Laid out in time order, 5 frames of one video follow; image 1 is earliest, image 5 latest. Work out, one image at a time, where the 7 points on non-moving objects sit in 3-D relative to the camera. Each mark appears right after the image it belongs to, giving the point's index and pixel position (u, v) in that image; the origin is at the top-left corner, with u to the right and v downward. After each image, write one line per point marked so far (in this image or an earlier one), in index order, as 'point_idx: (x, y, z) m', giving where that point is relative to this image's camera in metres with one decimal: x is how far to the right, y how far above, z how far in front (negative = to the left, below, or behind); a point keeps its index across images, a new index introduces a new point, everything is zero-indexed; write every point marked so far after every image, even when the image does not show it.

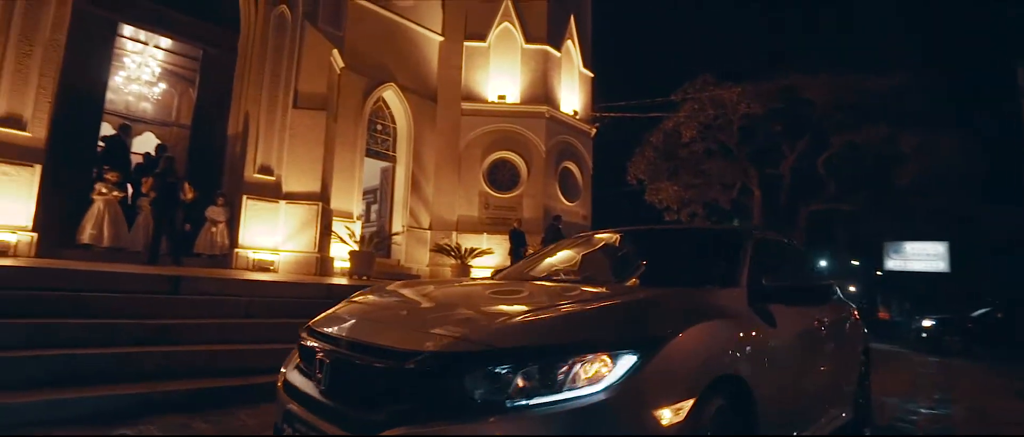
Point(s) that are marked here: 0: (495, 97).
0: (-0.5, +3.5, +15.2) m
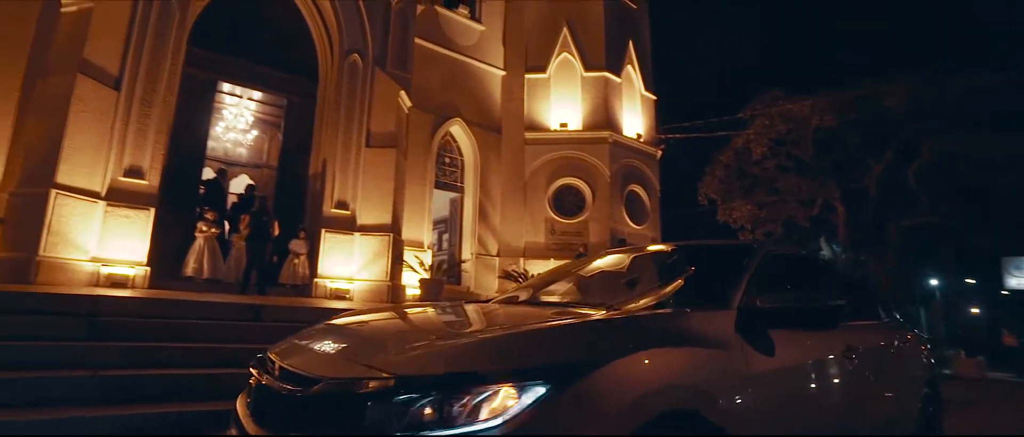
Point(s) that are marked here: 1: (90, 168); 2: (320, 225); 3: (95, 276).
0: (+1.3, +2.7, +15.4) m
1: (-7.1, +0.9, +9.0) m
2: (-4.2, -0.1, +11.6) m
3: (-7.0, -1.0, +8.8) m
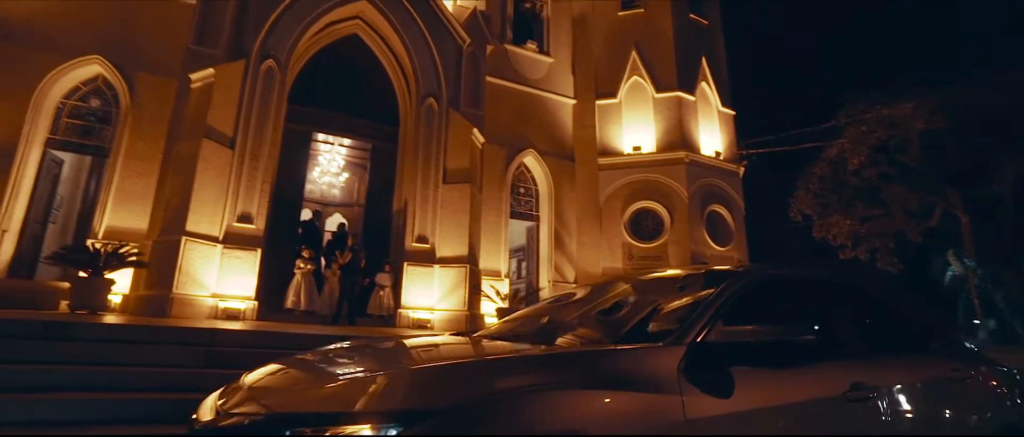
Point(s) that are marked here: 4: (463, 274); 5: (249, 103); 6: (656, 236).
0: (+3.5, +2.0, +15.3) m
1: (-5.9, +0.1, +10.5) m
2: (-2.6, -0.9, +12.4) m
3: (-5.8, -1.8, +10.2) m
4: (-1.1, -1.3, +12.3) m
5: (-5.6, +2.5, +11.2) m
6: (+4.0, -0.5, +14.6) m
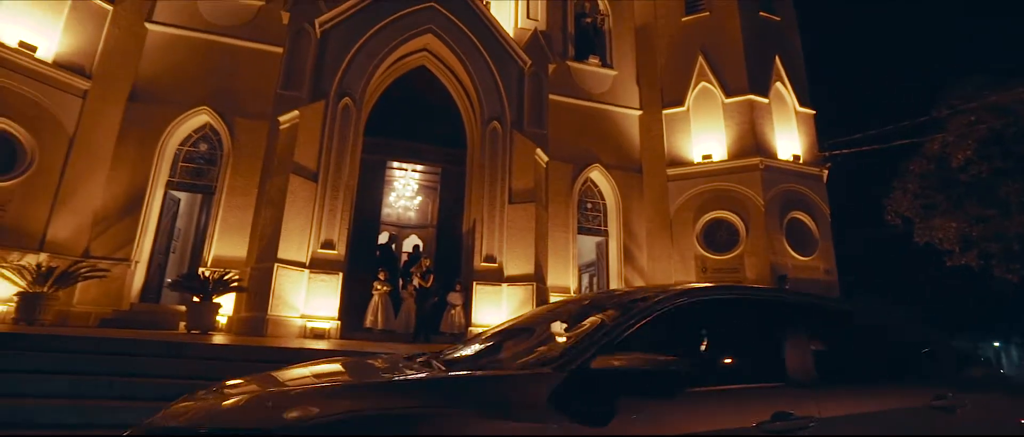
0: (+5.3, +1.7, +14.9) m
1: (-4.7, -0.5, +11.5) m
2: (-1.0, -1.4, +12.9) m
3: (-4.4, -2.4, +11.2) m
4: (+0.4, -1.7, +12.5) m
5: (-4.2, +1.9, +12.2) m
6: (+5.8, -0.8, +14.0) m
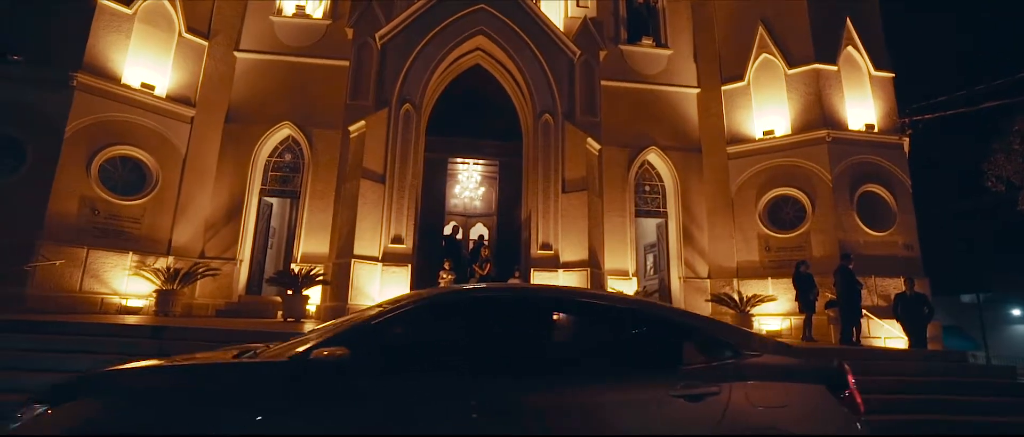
0: (+6.9, +2.3, +14.4) m
1: (-3.4, -0.5, +12.9) m
2: (+0.5, -1.2, +13.6) m
3: (-3.2, -2.4, +12.6) m
4: (+1.8, -1.4, +13.1) m
5: (-3.0, +1.9, +13.3) m
6: (+7.3, -0.2, +13.5) m
